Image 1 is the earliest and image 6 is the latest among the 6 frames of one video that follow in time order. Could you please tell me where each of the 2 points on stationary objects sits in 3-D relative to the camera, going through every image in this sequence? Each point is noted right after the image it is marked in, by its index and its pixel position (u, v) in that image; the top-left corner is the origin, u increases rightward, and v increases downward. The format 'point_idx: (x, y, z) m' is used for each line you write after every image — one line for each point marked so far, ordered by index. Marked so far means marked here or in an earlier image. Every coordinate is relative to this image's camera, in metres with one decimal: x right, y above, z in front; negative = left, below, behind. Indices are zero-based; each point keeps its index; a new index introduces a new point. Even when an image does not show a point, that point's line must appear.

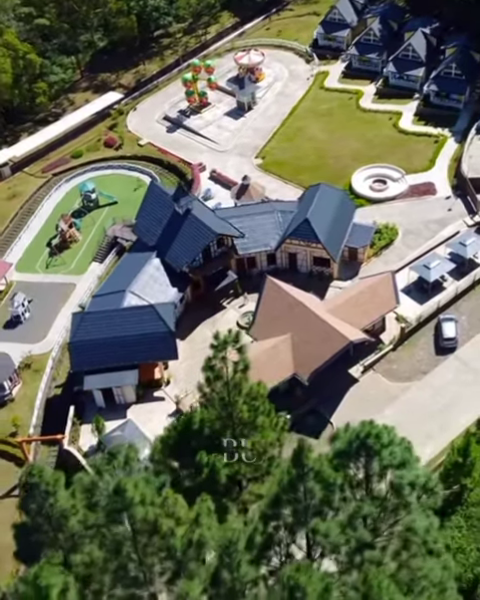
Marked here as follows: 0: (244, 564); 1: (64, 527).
0: (+0.1, -6.4, +19.7) m
1: (-4.1, -5.4, +19.3) m
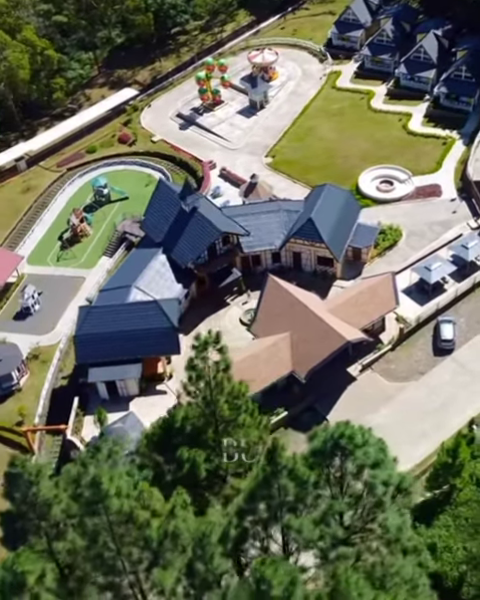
0: (-0.6, -6.6, +20.6) m
1: (-4.8, -5.4, +20.4) m
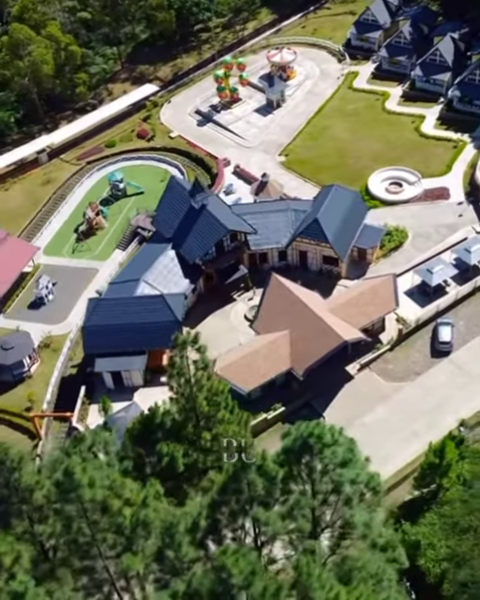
0: (-1.5, -6.6, +21.9) m
1: (-5.7, -5.4, +21.8) m
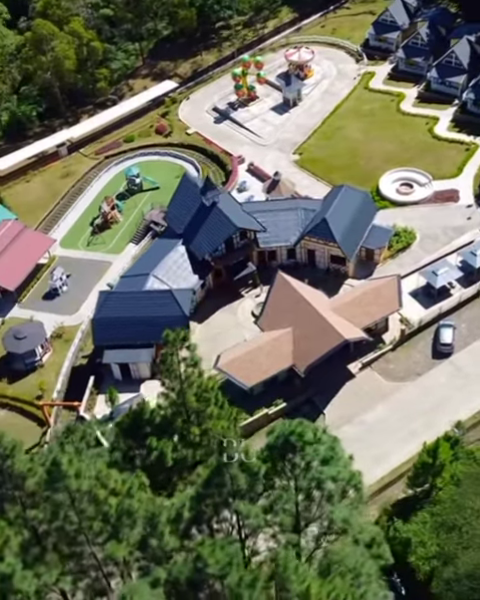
0: (-2.1, -6.6, +22.9) m
1: (-6.2, -5.3, +23.0) m
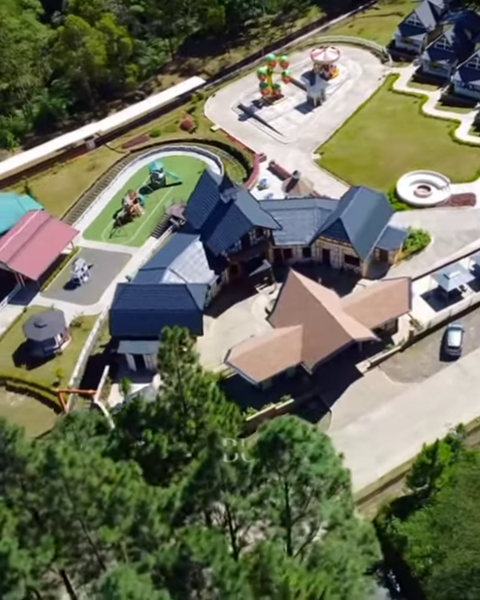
0: (-2.5, -6.6, +24.1) m
1: (-6.6, -5.1, +24.3) m
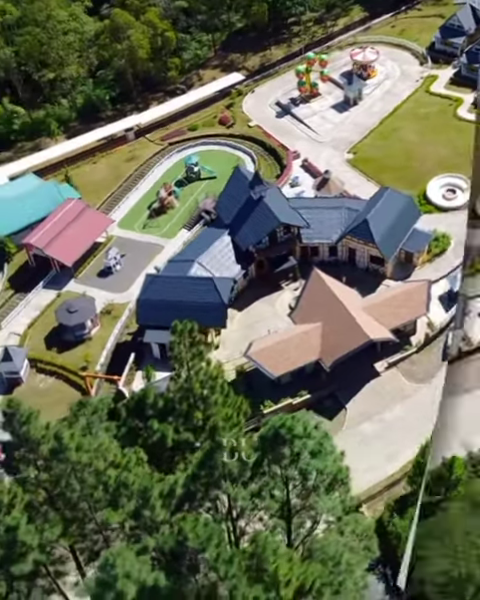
0: (-2.6, -6.4, +25.5) m
1: (-6.6, -4.8, +25.9) m
